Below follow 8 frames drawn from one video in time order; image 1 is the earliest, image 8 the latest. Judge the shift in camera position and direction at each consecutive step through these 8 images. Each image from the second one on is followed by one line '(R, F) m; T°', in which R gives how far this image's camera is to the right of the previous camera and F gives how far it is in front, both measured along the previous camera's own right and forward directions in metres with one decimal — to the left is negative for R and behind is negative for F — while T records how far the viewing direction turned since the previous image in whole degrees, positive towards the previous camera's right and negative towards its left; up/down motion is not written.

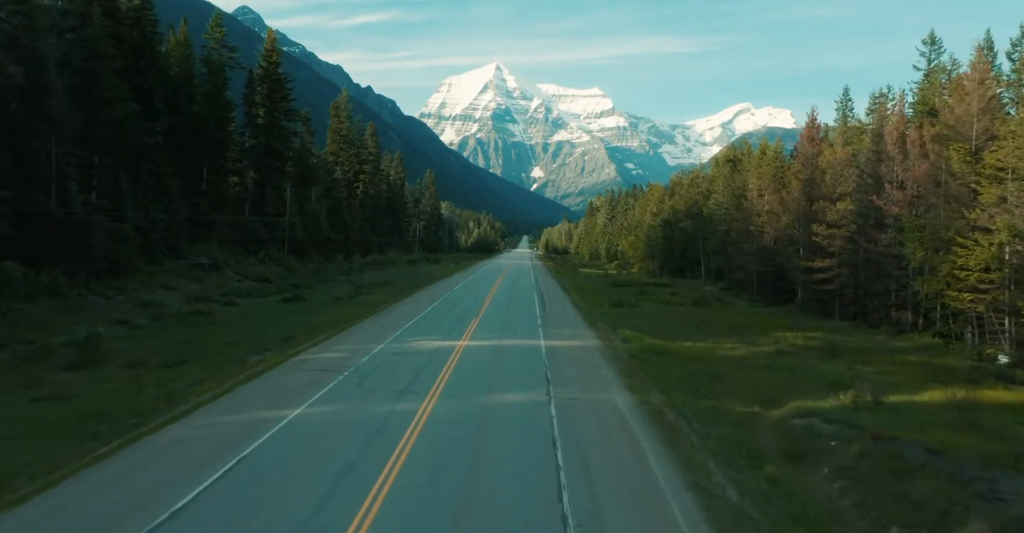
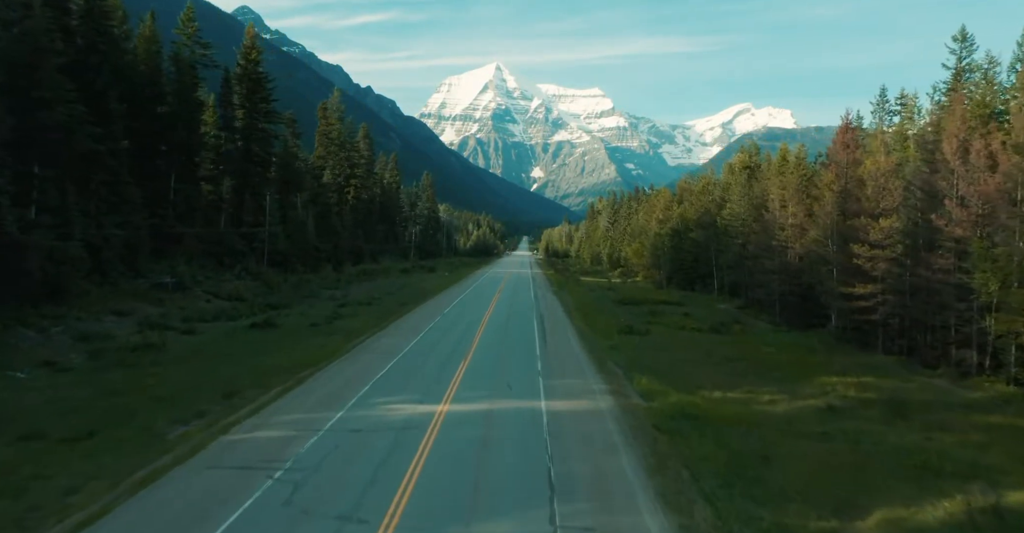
(+0.2, +4.3) m; 0°
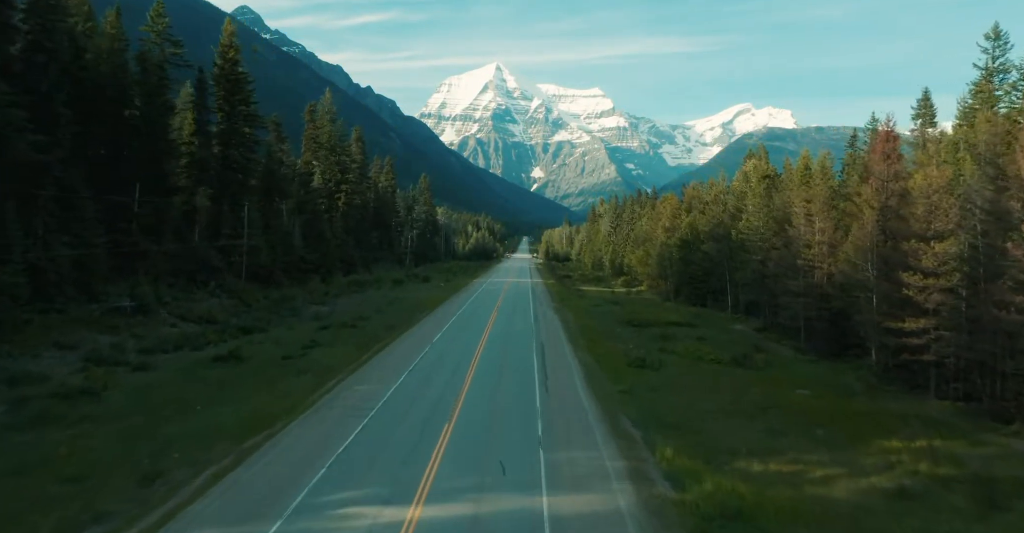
(+0.2, +3.9) m; 0°
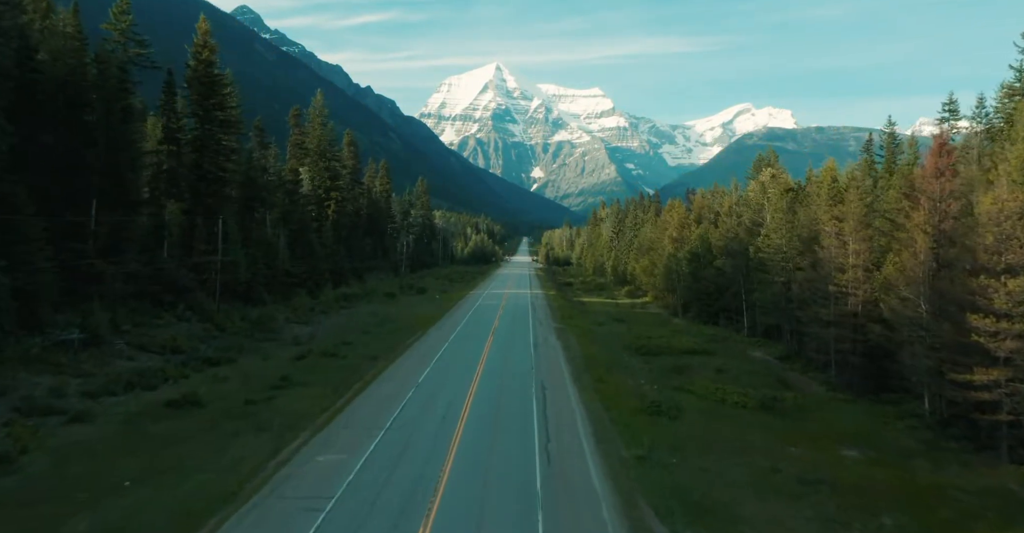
(+0.2, +3.9) m; 0°
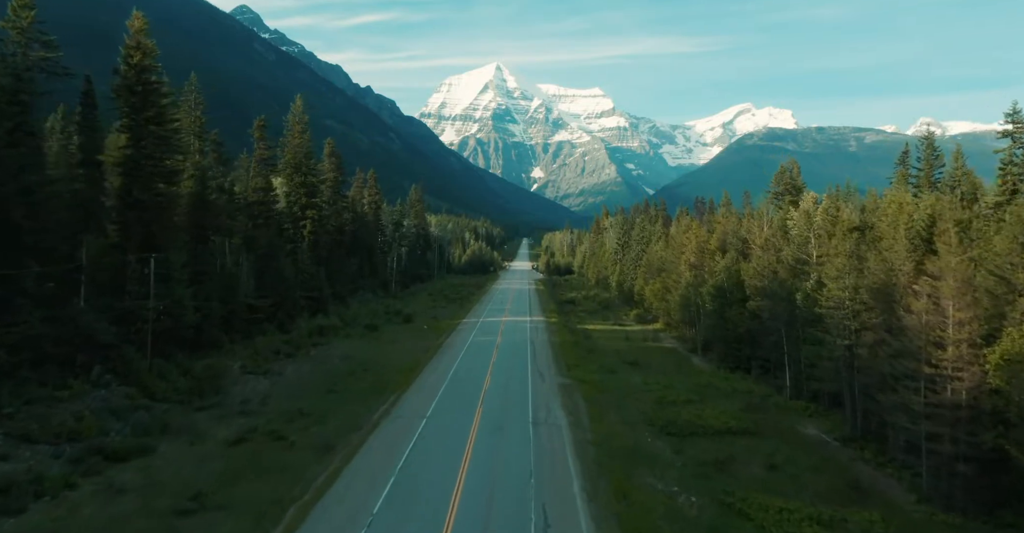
(+0.3, +7.9) m; 0°
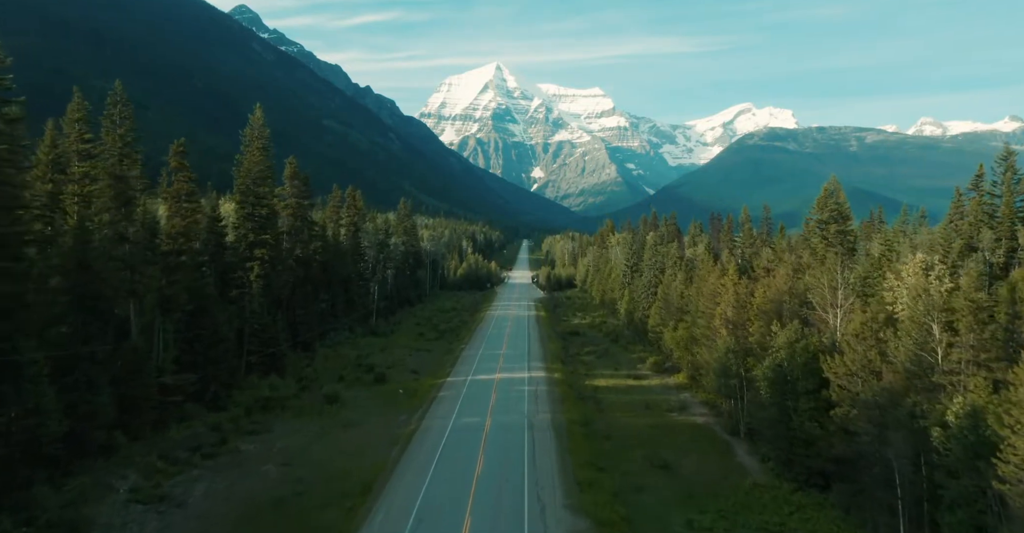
(+0.5, +12.2) m; 0°
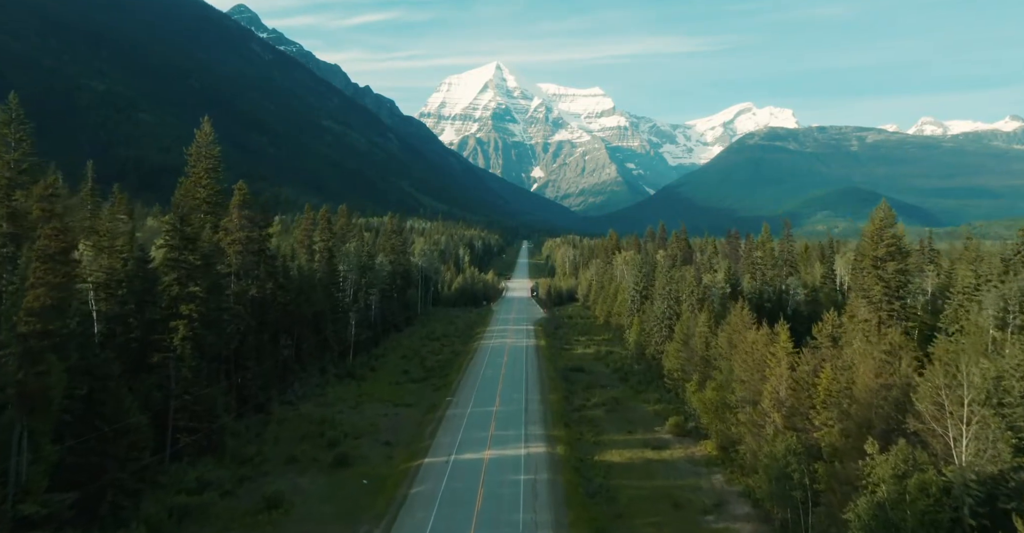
(+0.5, +11.2) m; 0°
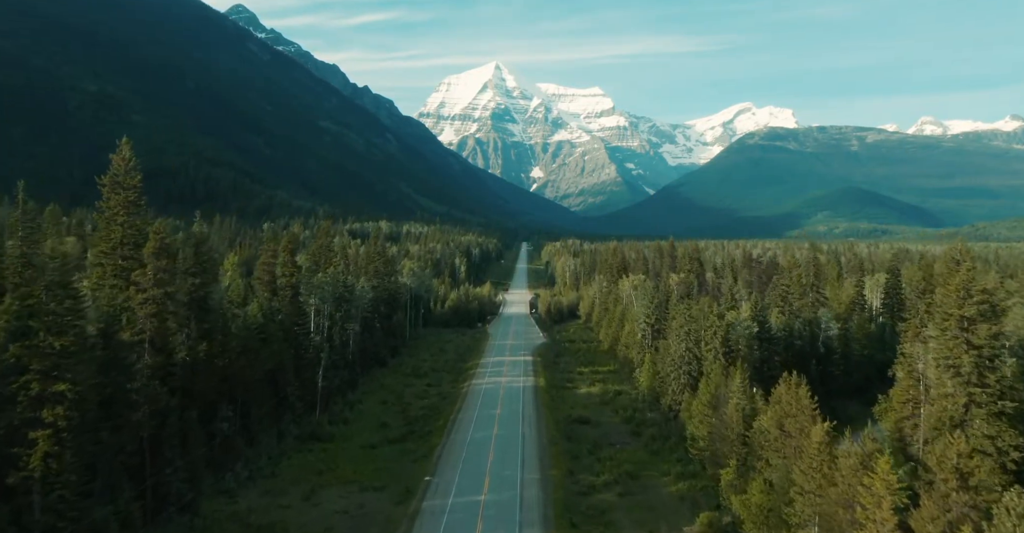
(+0.6, +11.9) m; 0°
